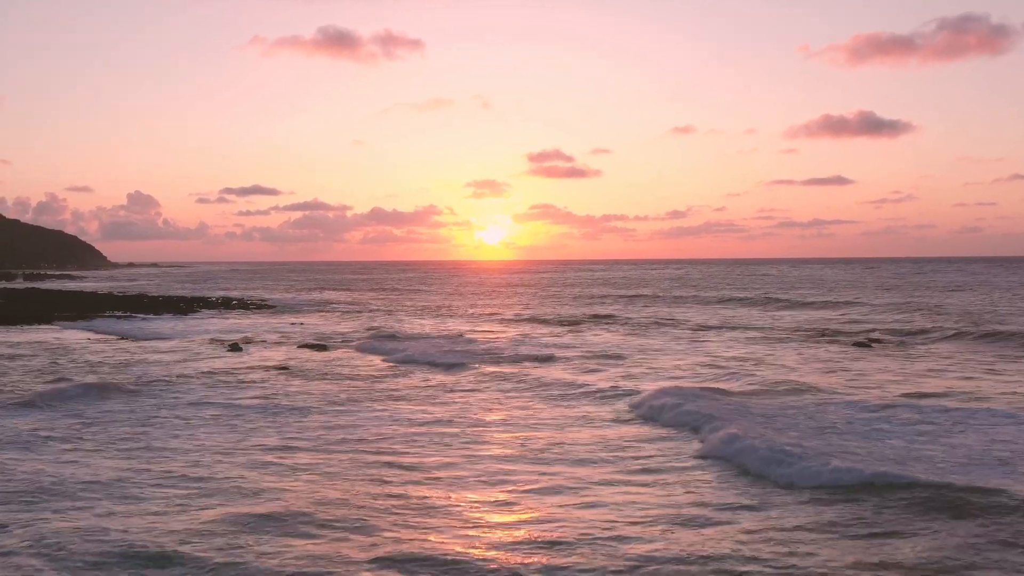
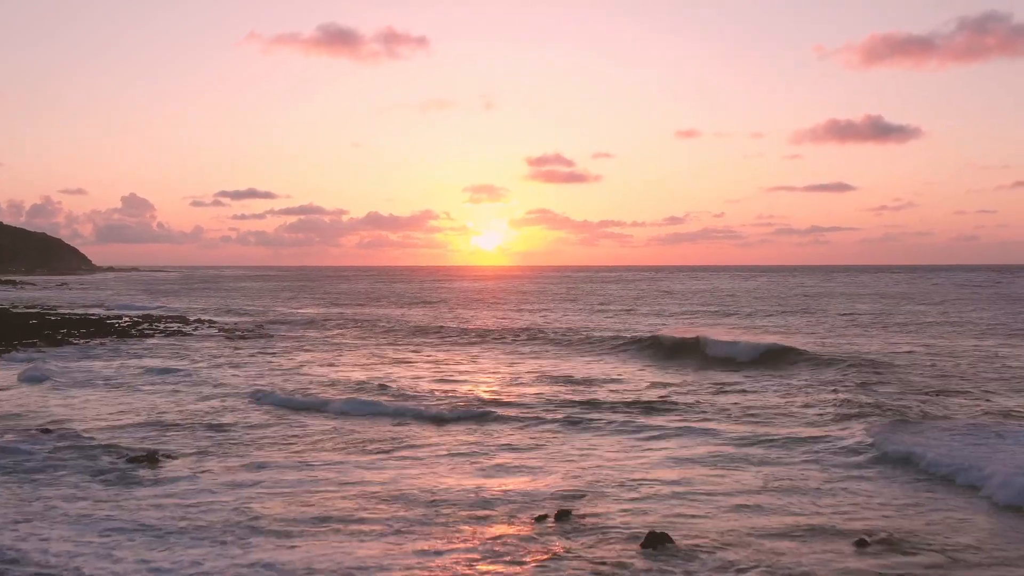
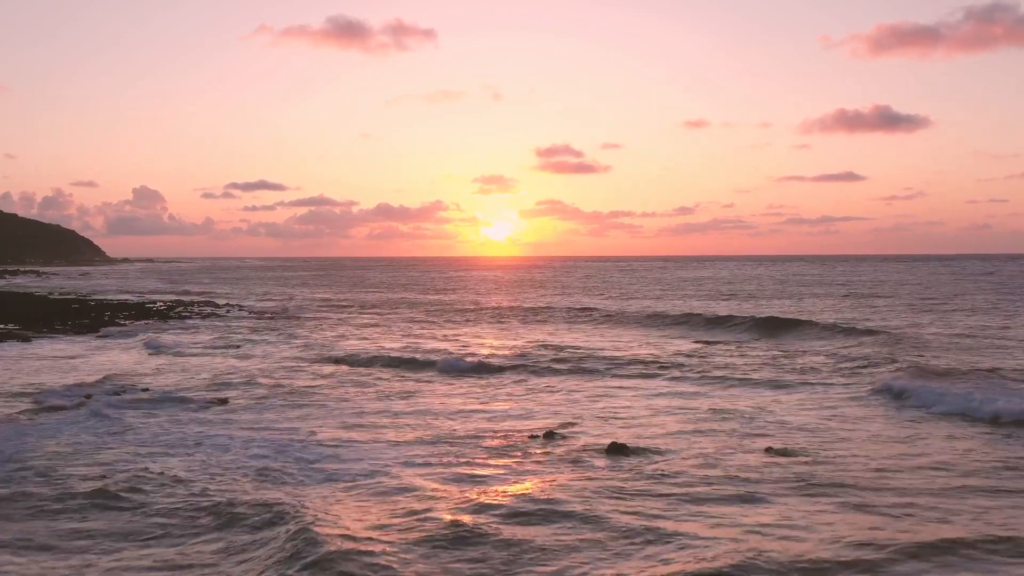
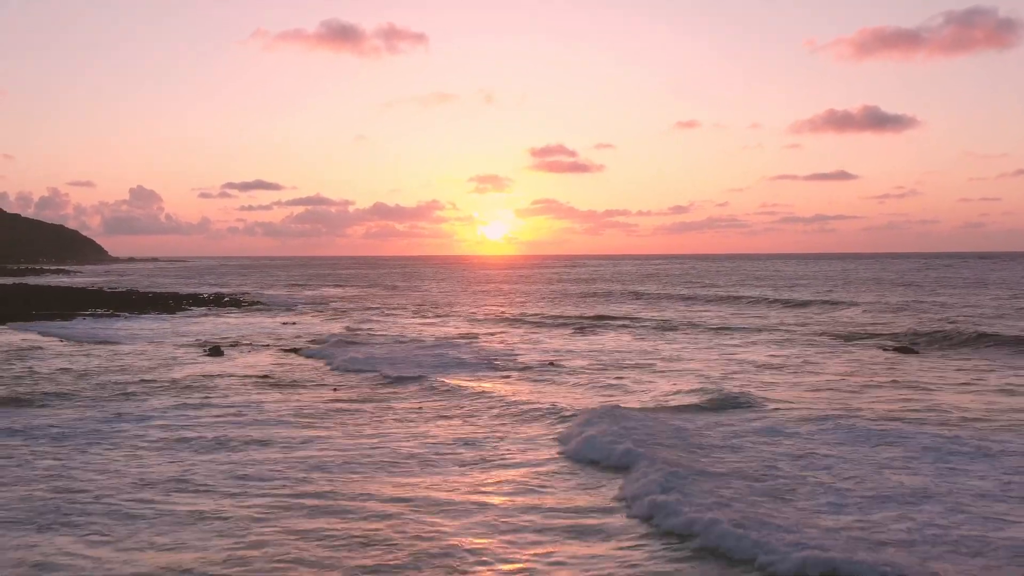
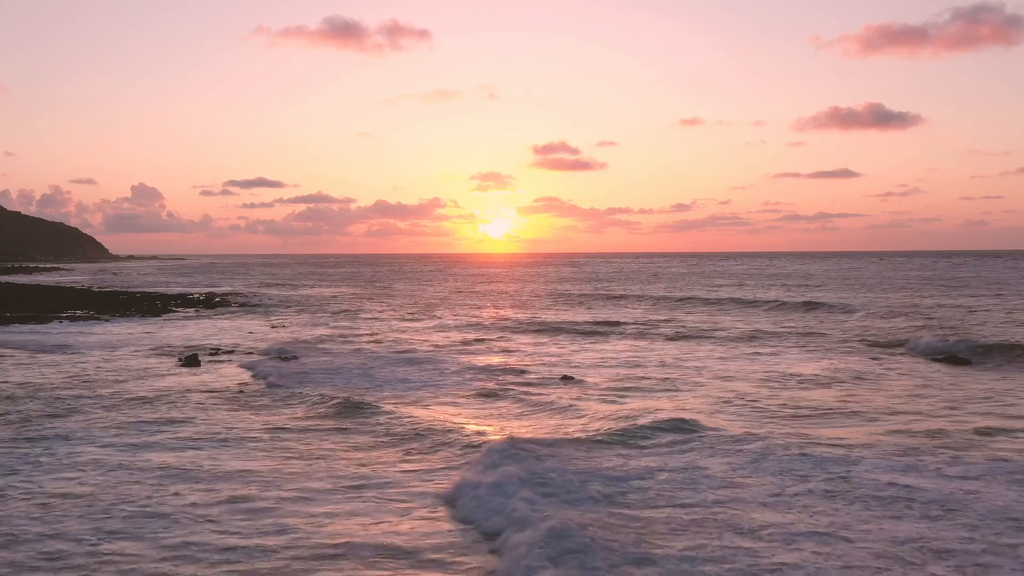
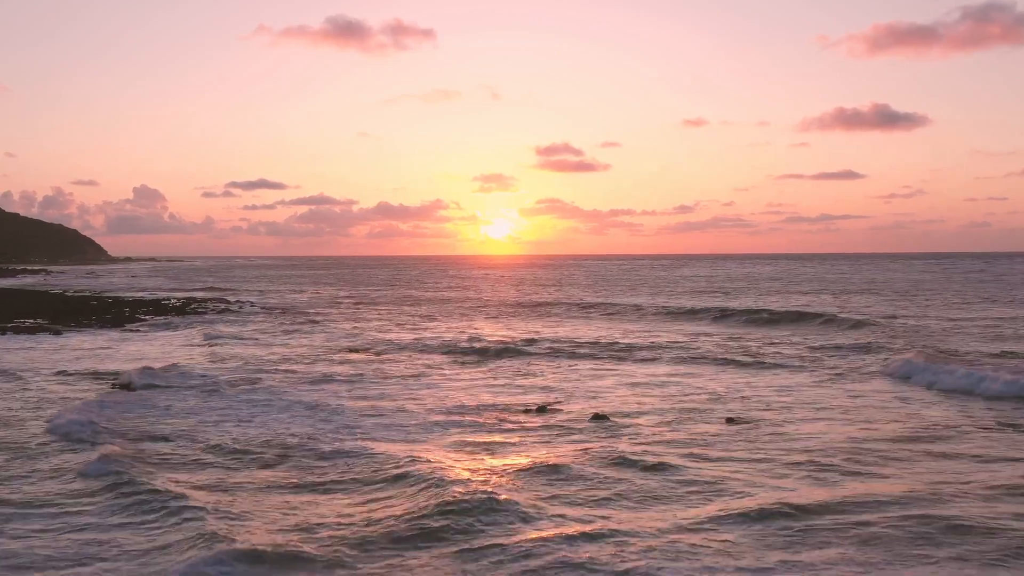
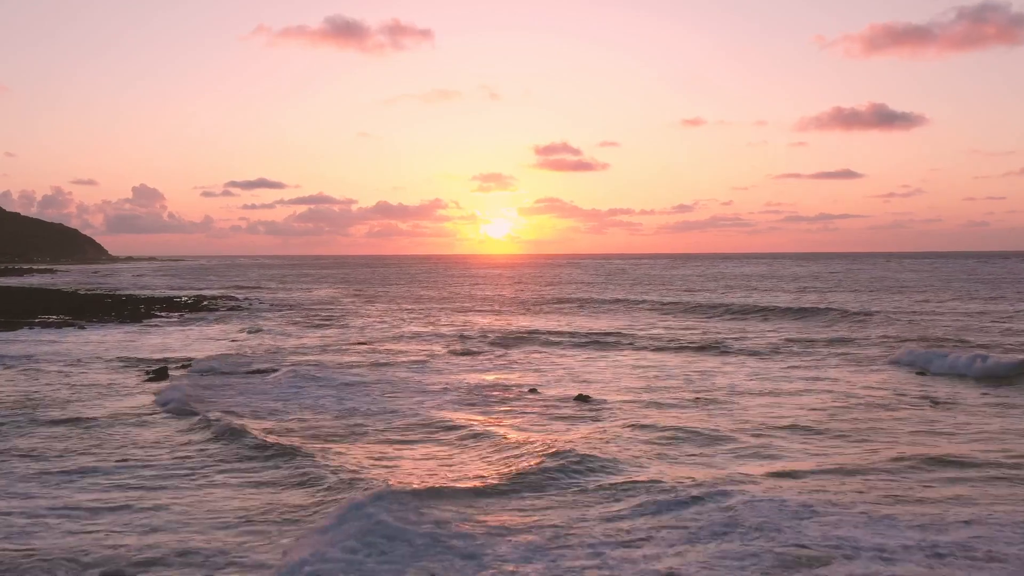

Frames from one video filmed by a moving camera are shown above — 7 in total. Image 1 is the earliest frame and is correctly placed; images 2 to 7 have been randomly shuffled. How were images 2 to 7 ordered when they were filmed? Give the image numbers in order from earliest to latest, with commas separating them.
4, 5, 7, 6, 3, 2
